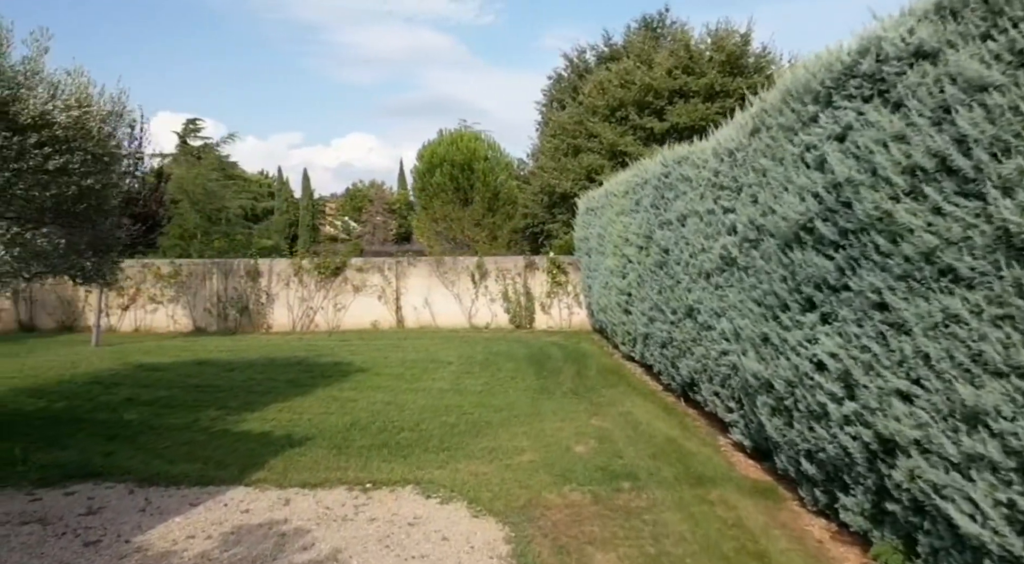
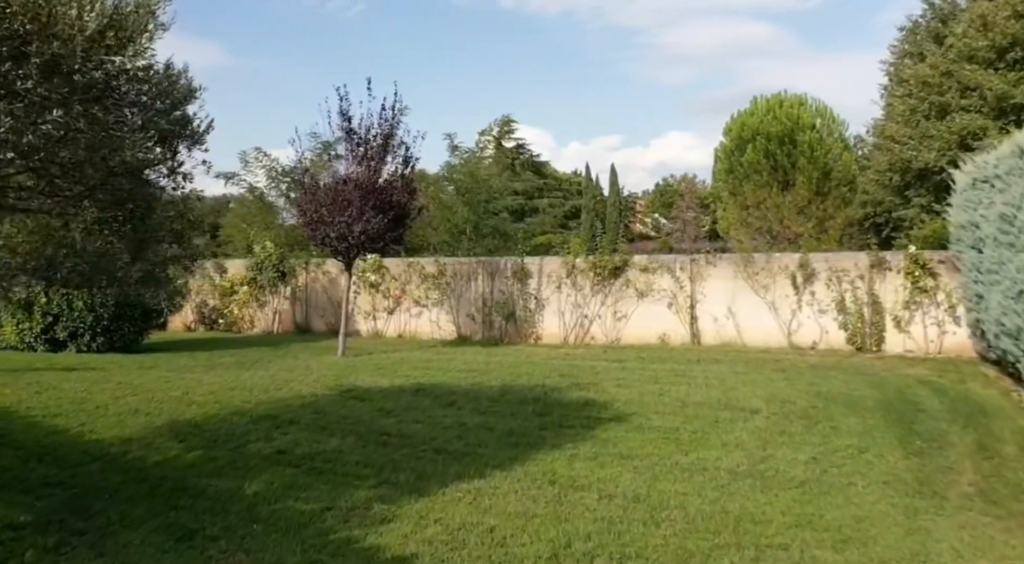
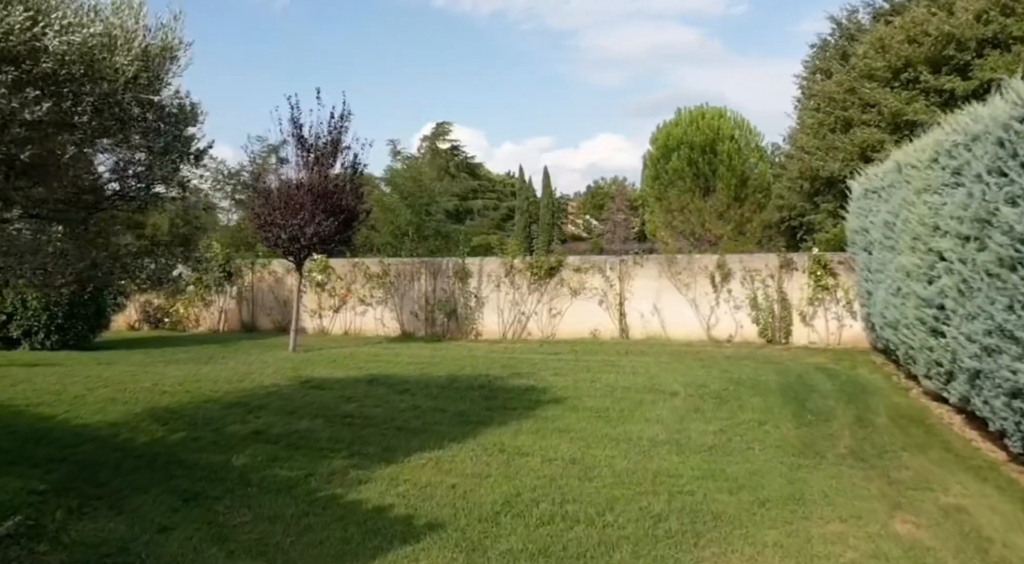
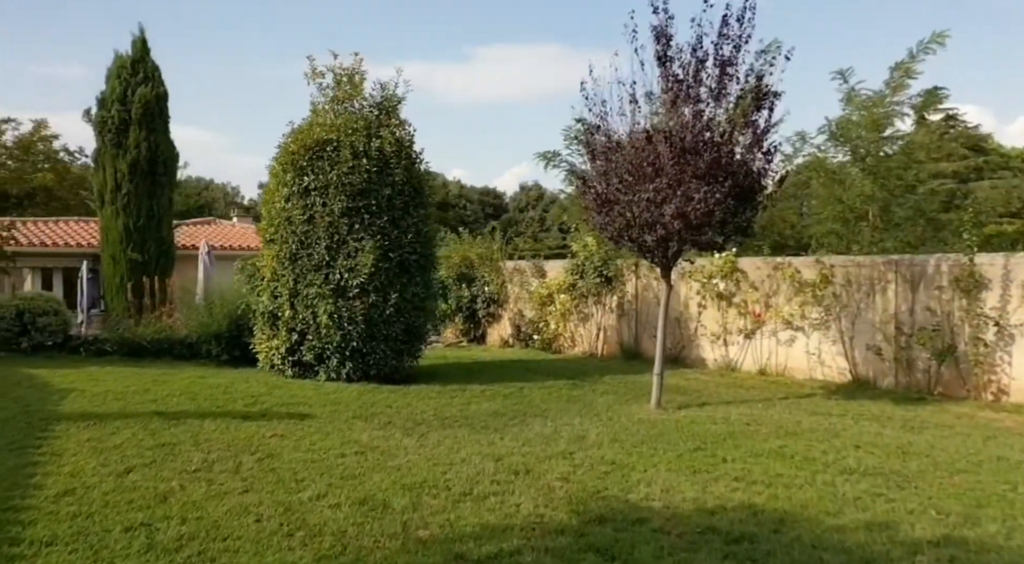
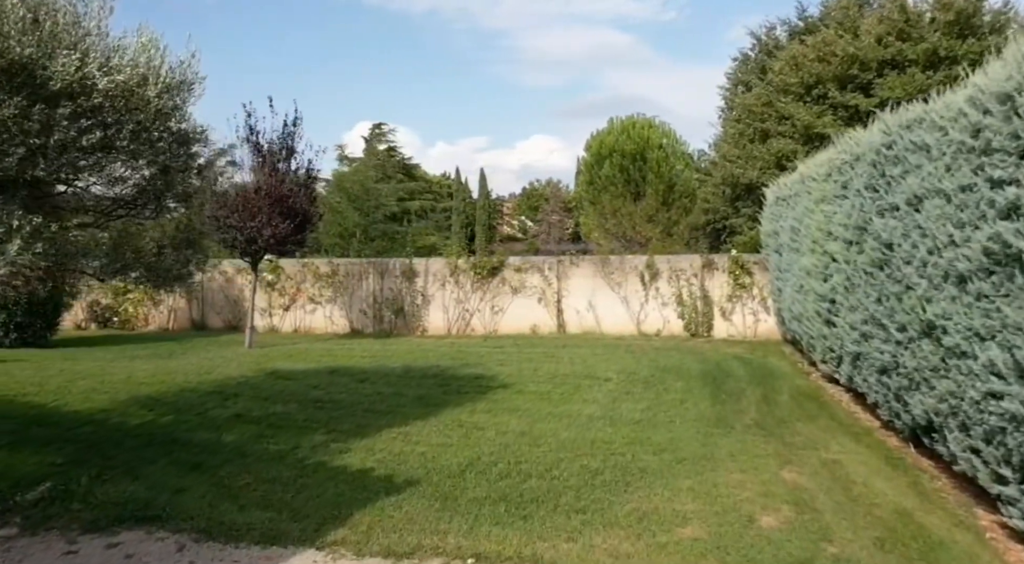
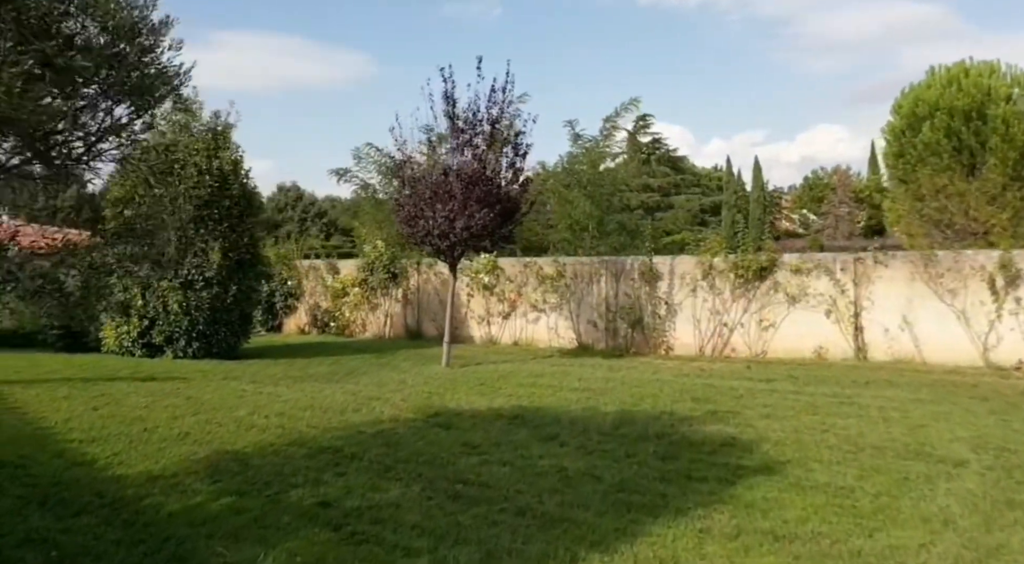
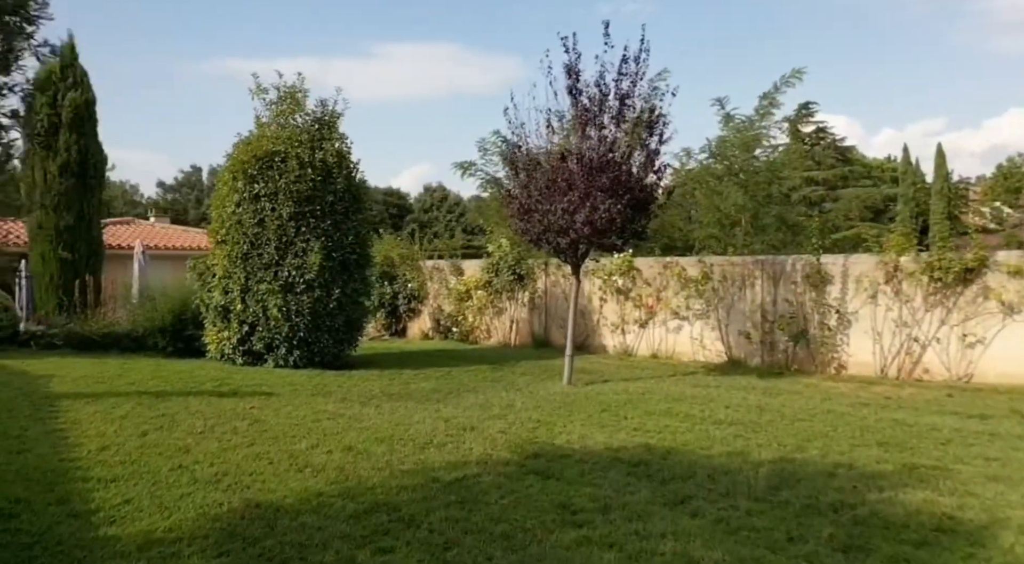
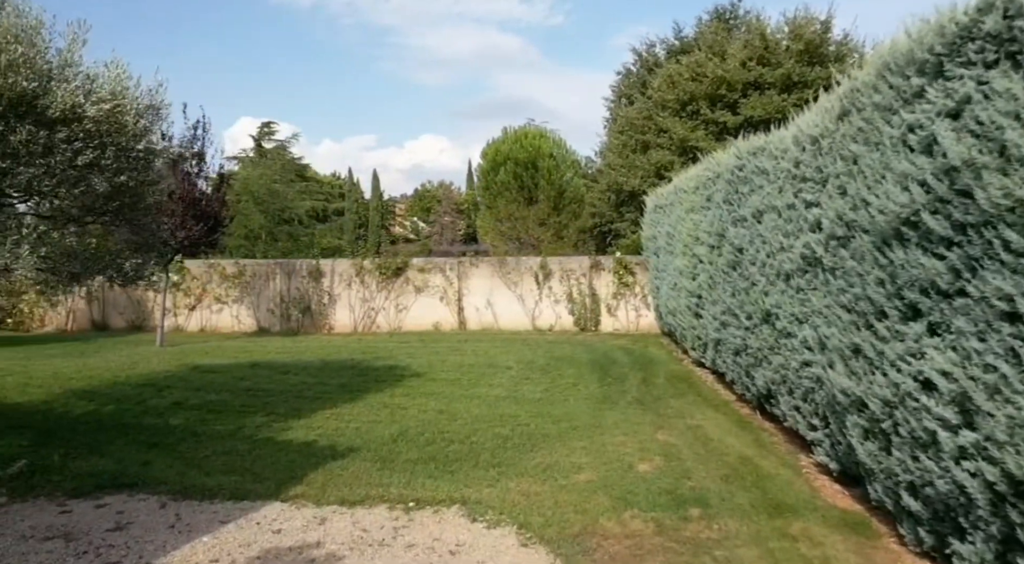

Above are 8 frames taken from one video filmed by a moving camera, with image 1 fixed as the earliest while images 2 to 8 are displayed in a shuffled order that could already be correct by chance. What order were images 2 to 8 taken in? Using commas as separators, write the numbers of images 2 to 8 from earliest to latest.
8, 5, 3, 2, 6, 7, 4
